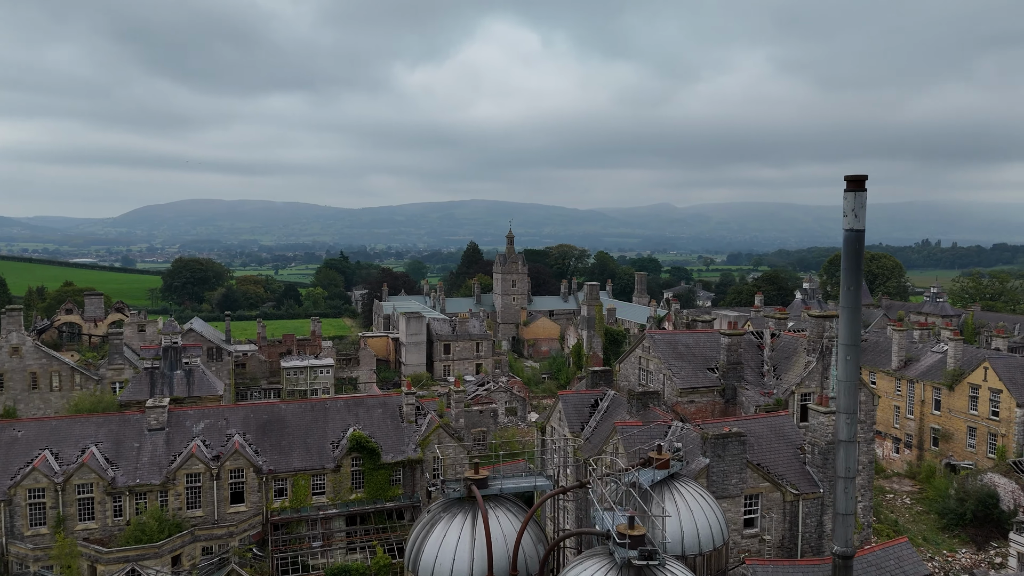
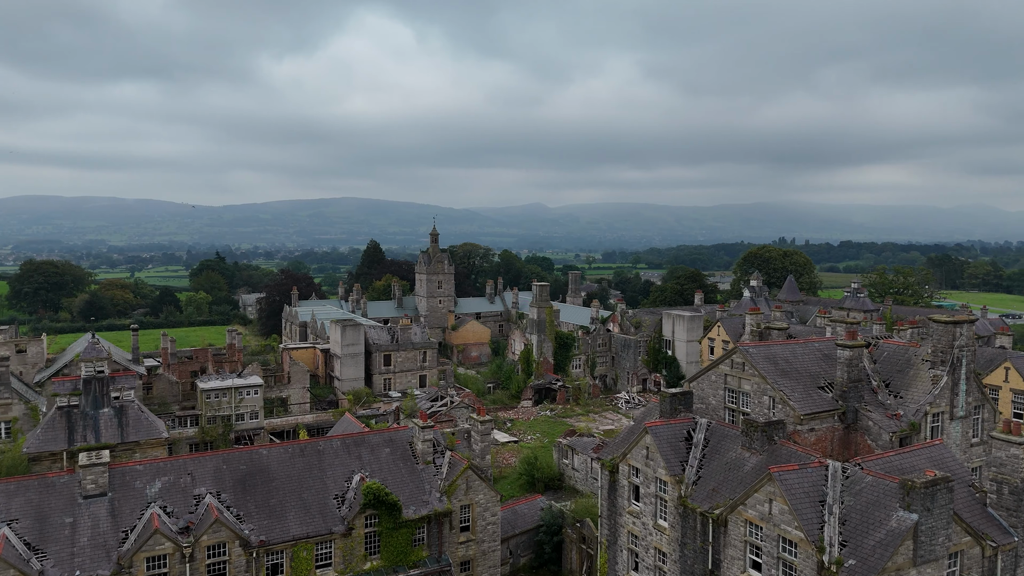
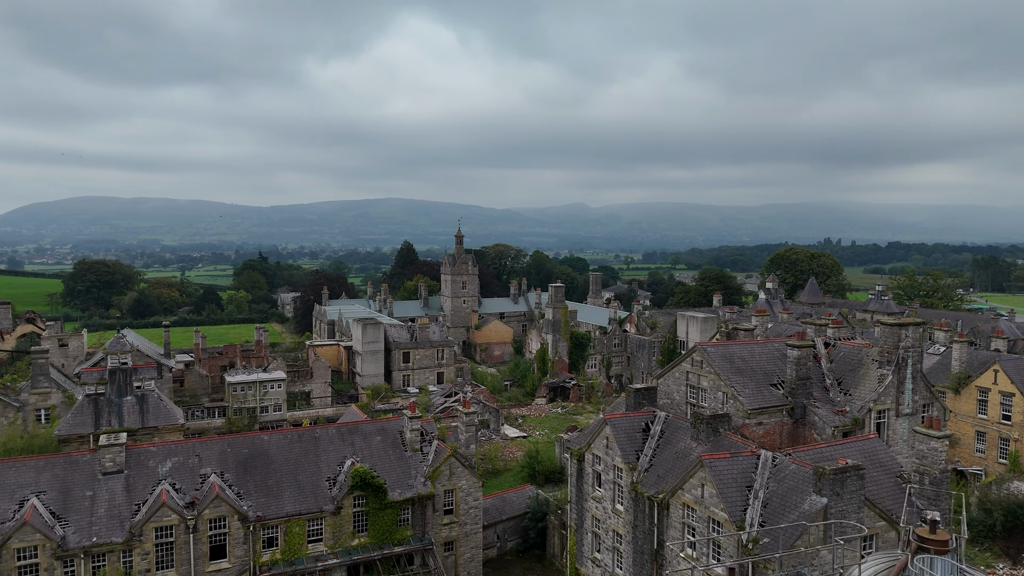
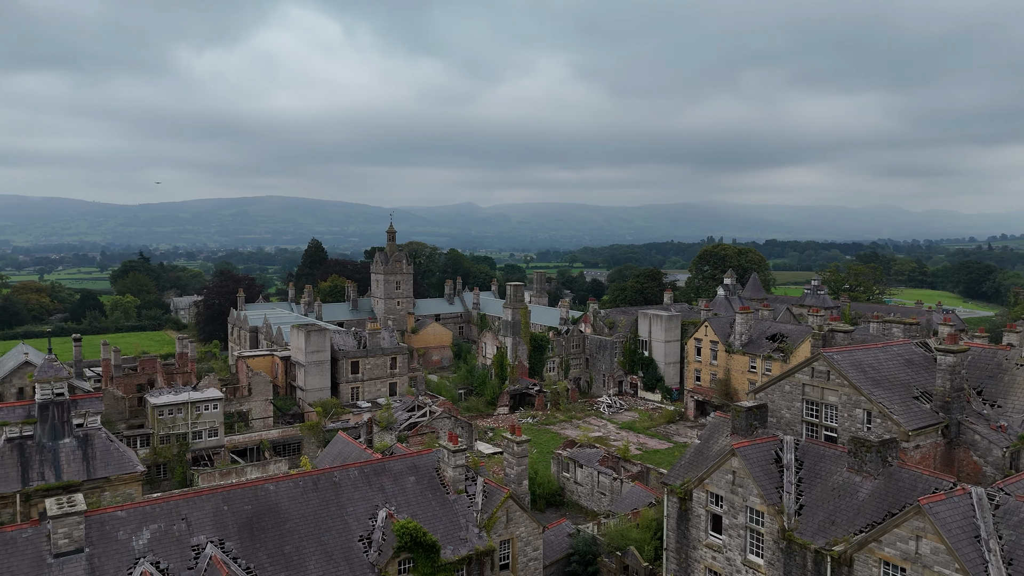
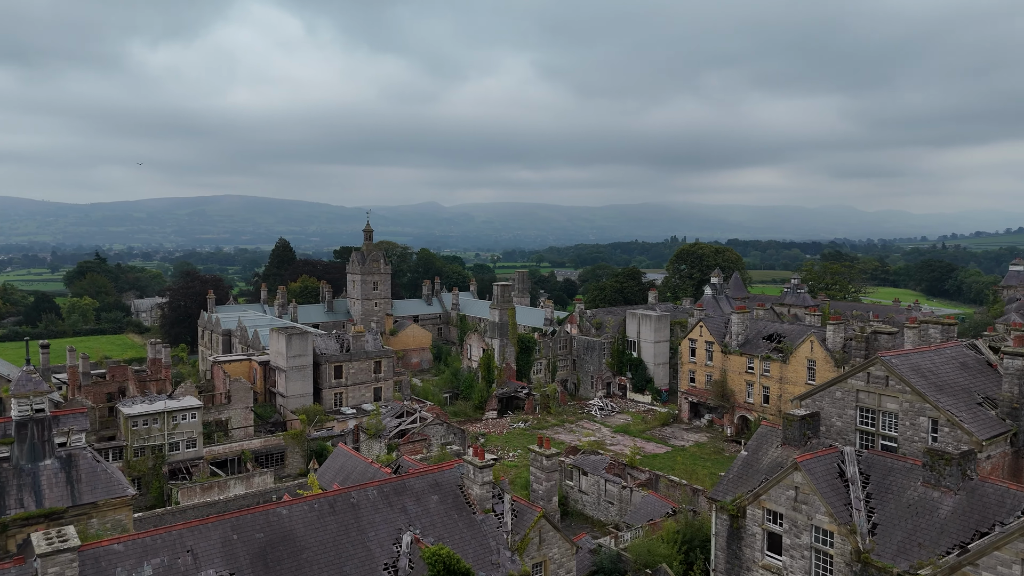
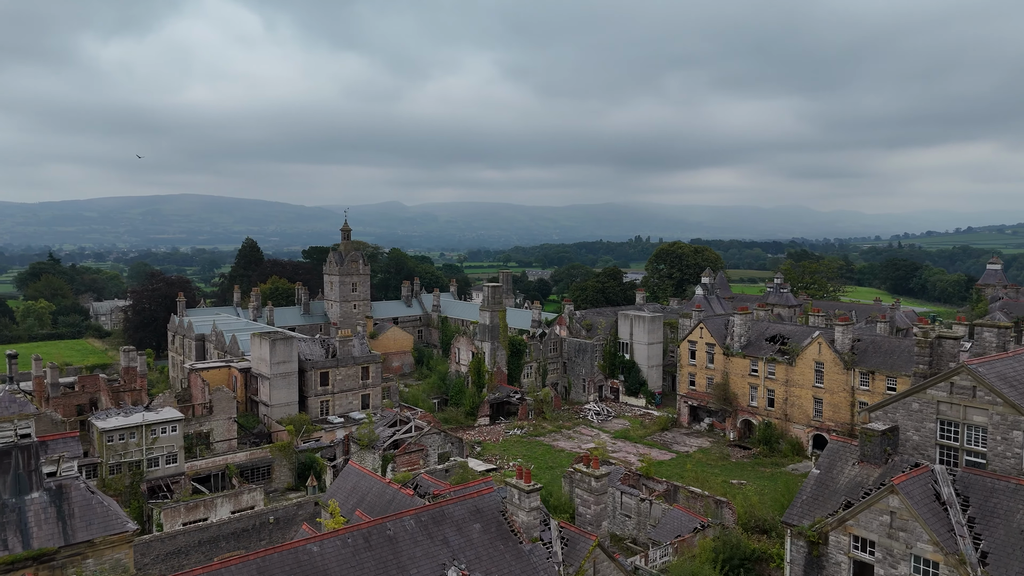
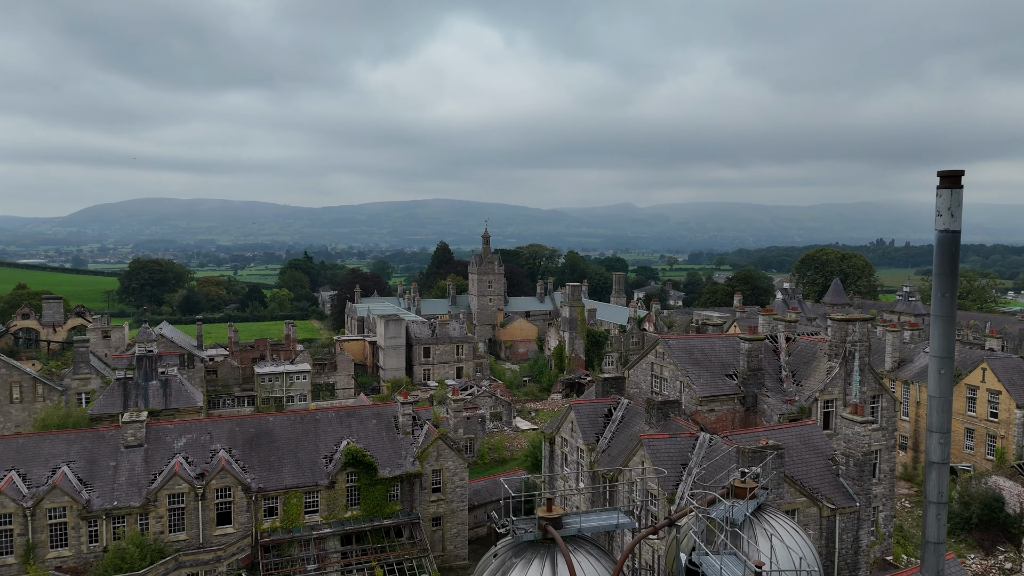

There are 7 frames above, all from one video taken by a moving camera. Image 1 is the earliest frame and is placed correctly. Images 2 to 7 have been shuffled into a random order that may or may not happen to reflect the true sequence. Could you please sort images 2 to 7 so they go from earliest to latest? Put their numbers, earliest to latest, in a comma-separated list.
7, 3, 2, 4, 5, 6
